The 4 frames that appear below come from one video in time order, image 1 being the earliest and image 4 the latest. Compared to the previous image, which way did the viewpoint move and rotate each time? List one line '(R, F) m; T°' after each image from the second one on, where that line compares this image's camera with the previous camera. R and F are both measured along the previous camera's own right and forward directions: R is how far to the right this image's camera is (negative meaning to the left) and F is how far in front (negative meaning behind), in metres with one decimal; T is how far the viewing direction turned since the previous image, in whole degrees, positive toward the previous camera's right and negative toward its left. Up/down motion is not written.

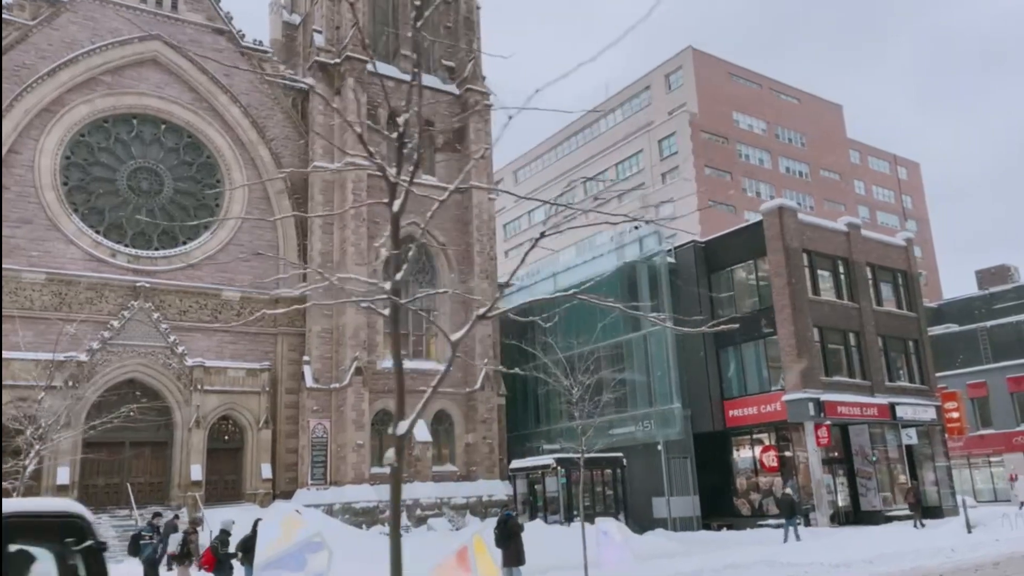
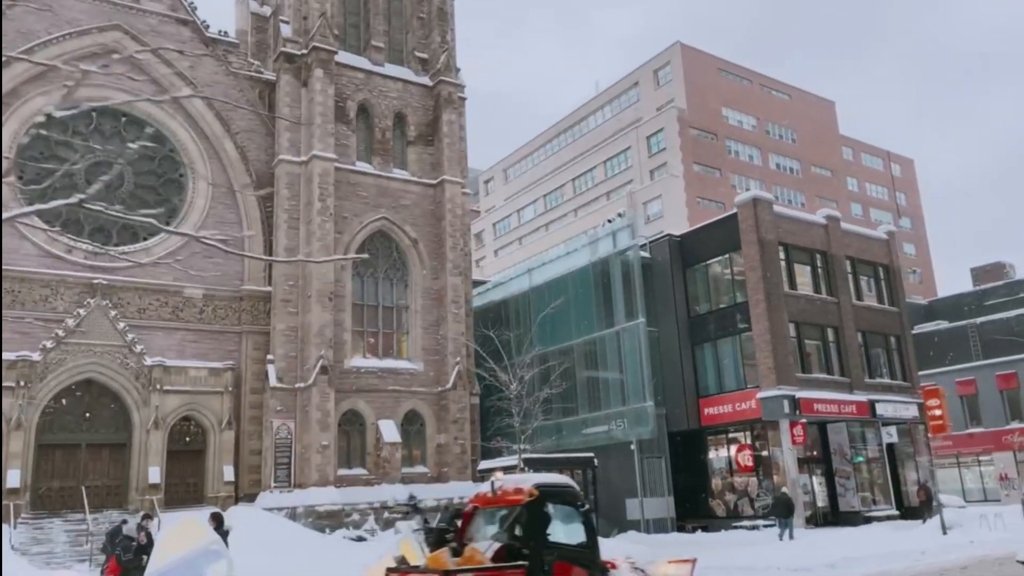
(+1.1, +0.9) m; 0°
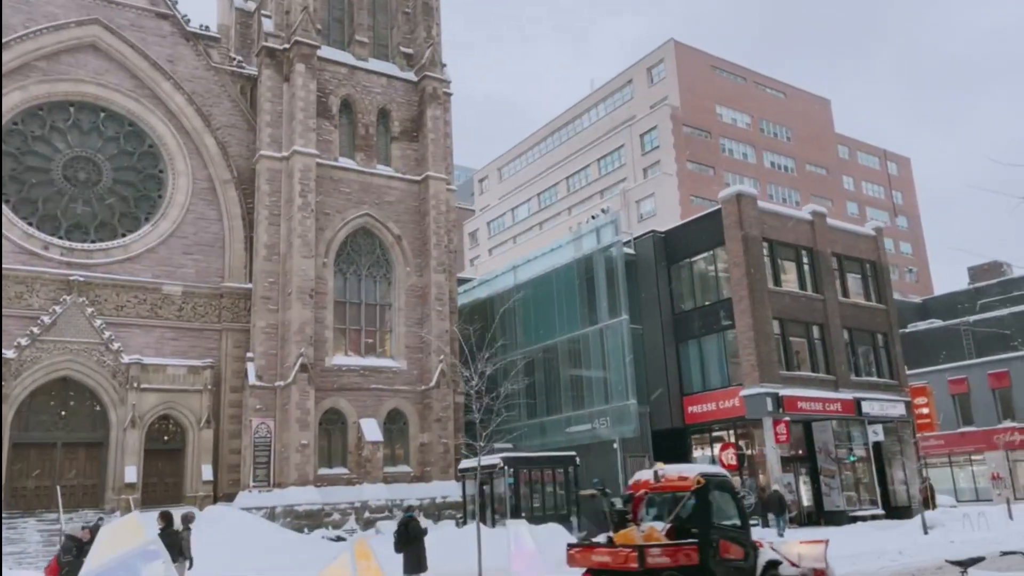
(+0.6, +0.4) m; 0°
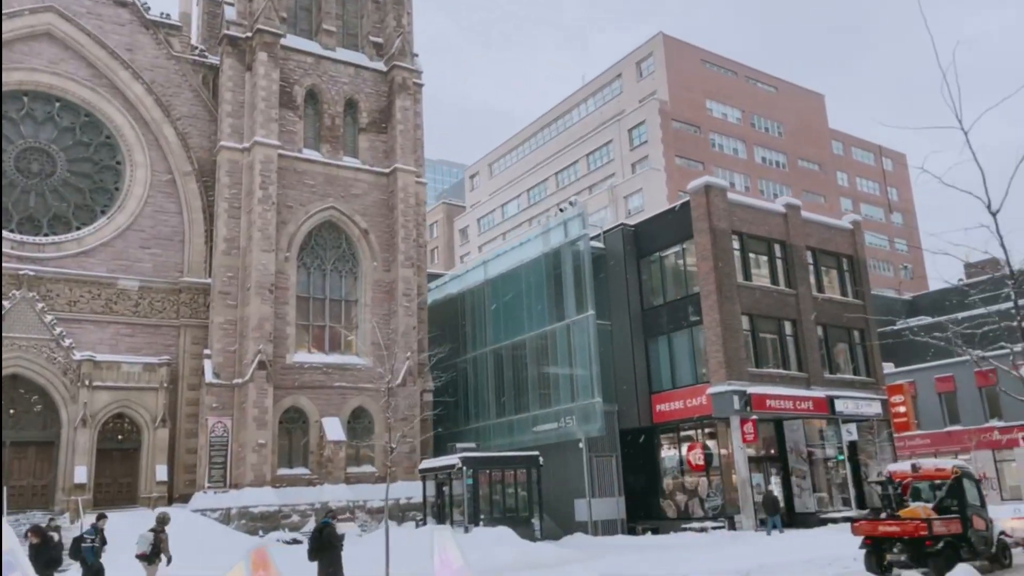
(+1.3, +0.9) m; 0°
